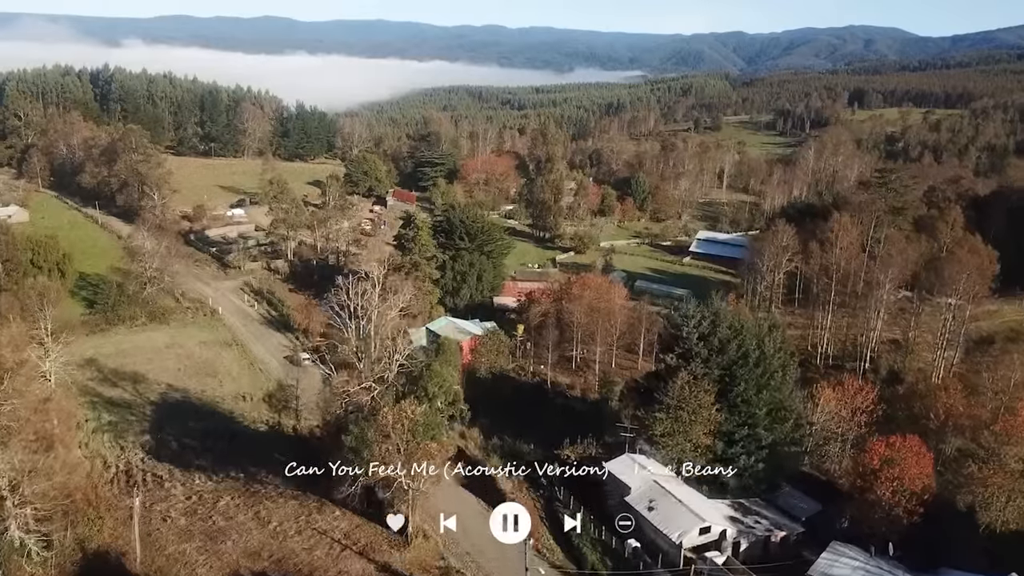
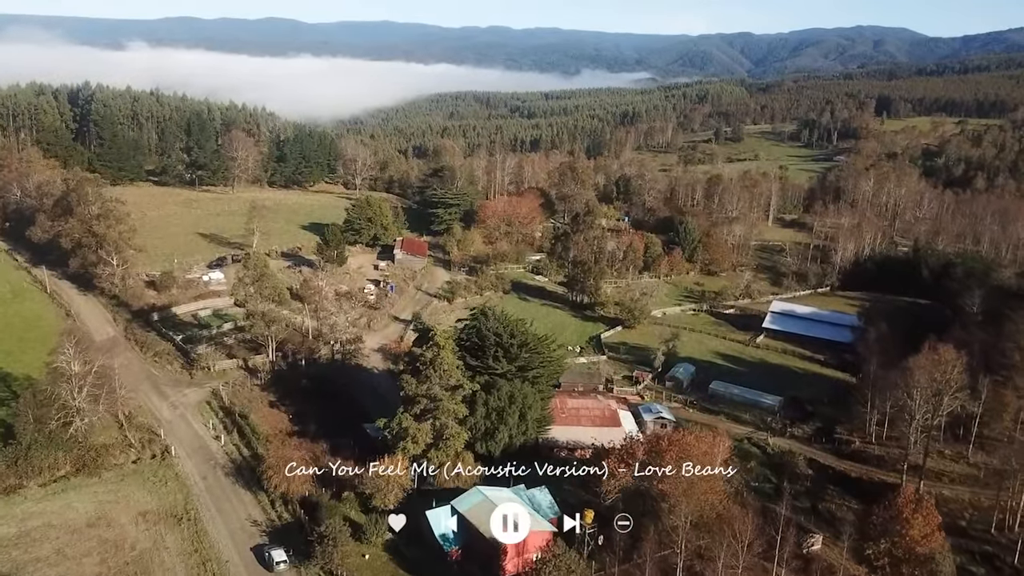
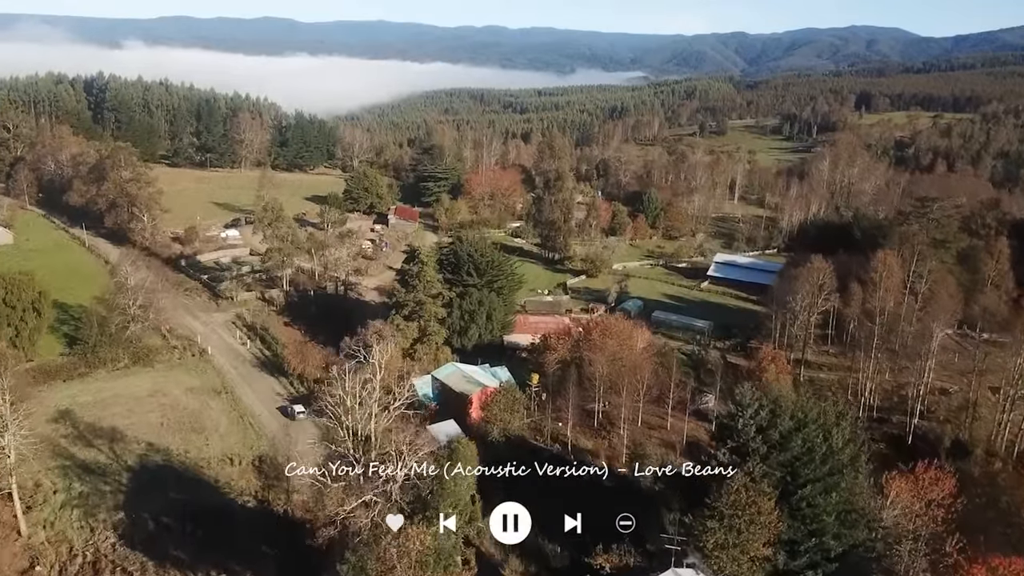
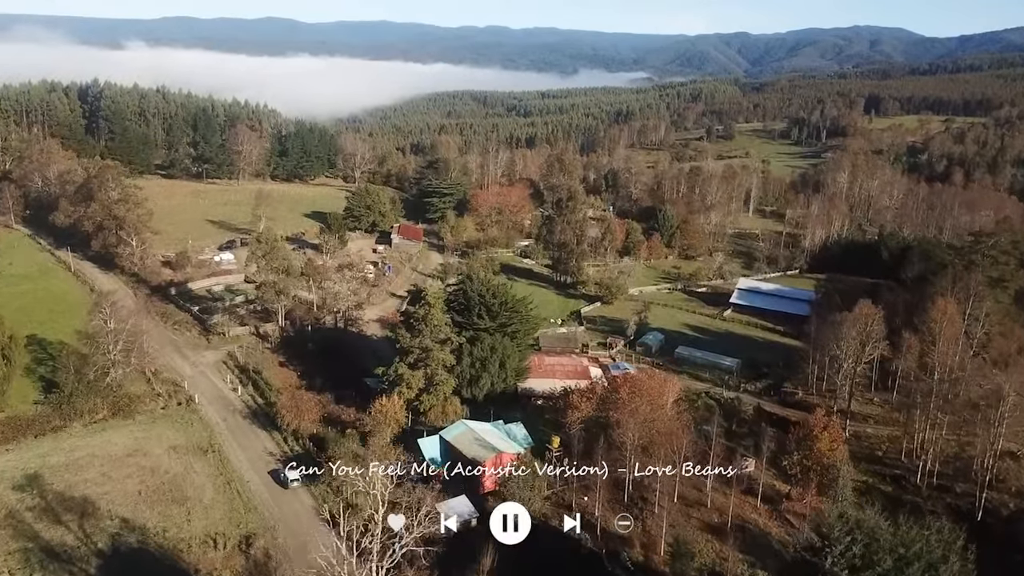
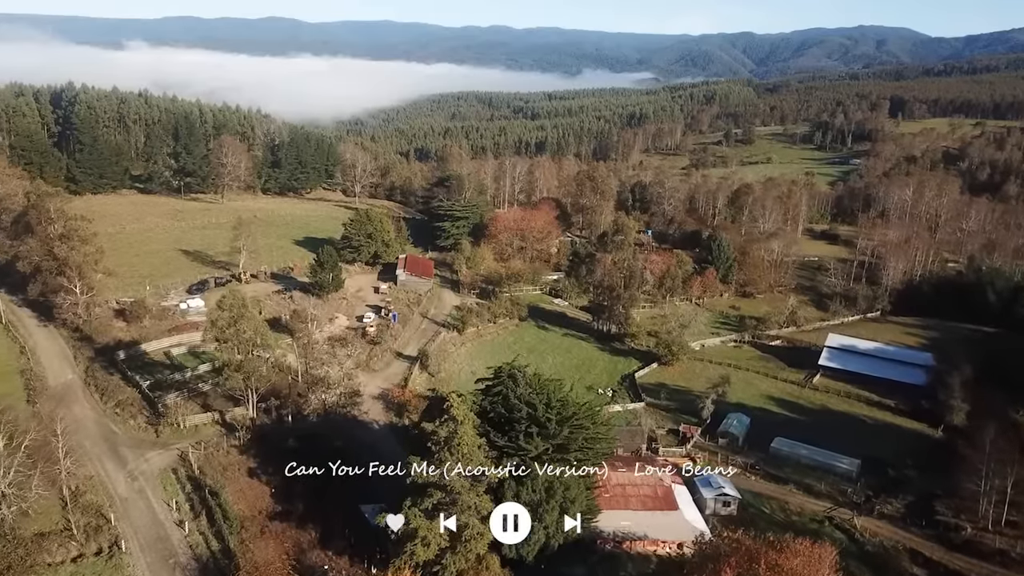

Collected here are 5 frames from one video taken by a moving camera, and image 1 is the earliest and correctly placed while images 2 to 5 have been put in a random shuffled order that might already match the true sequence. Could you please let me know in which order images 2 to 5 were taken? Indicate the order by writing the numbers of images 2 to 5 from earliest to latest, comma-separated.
3, 4, 2, 5
